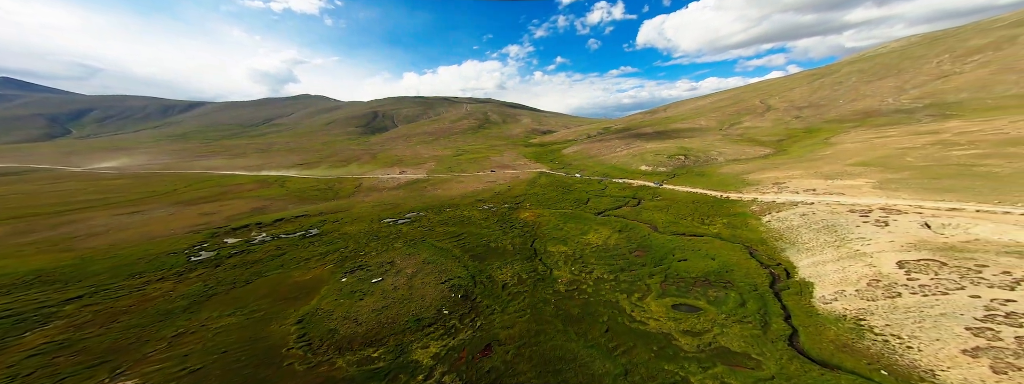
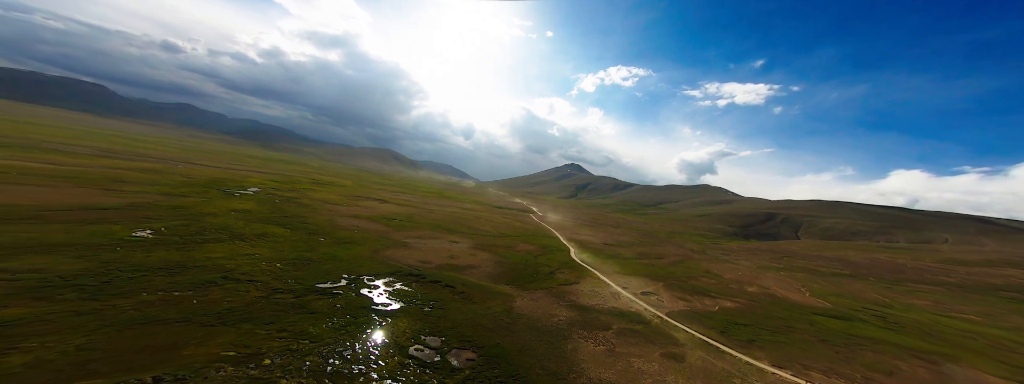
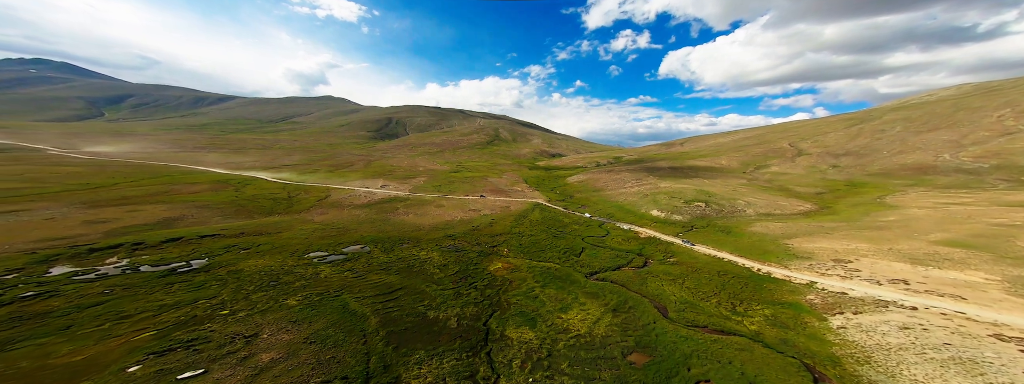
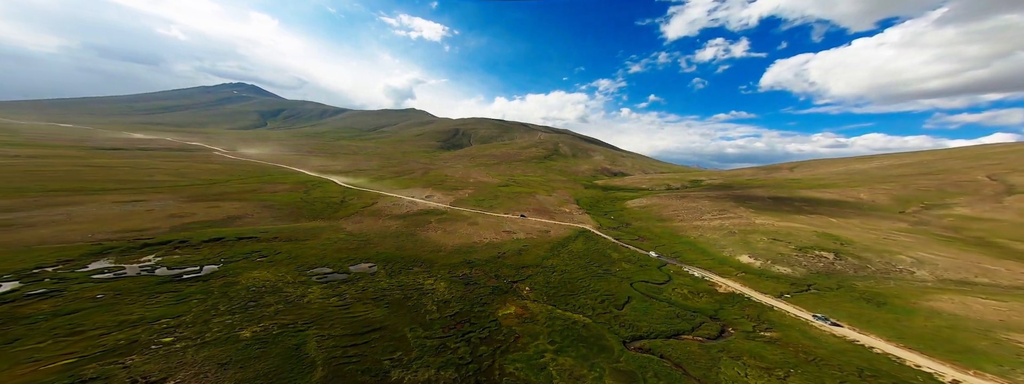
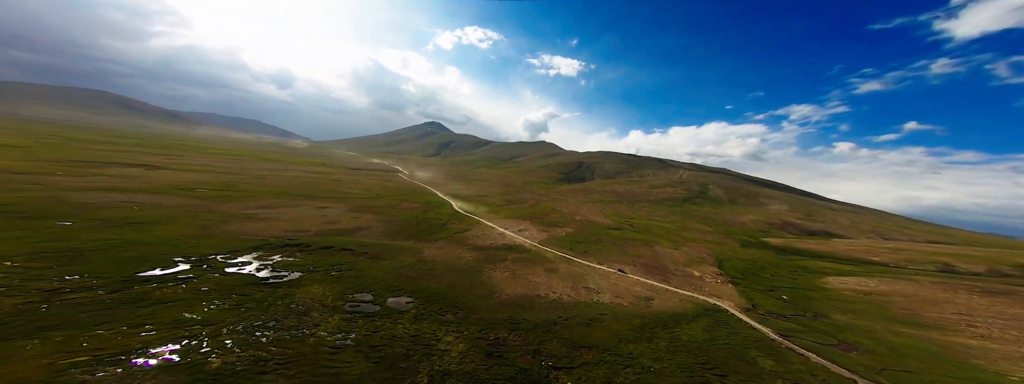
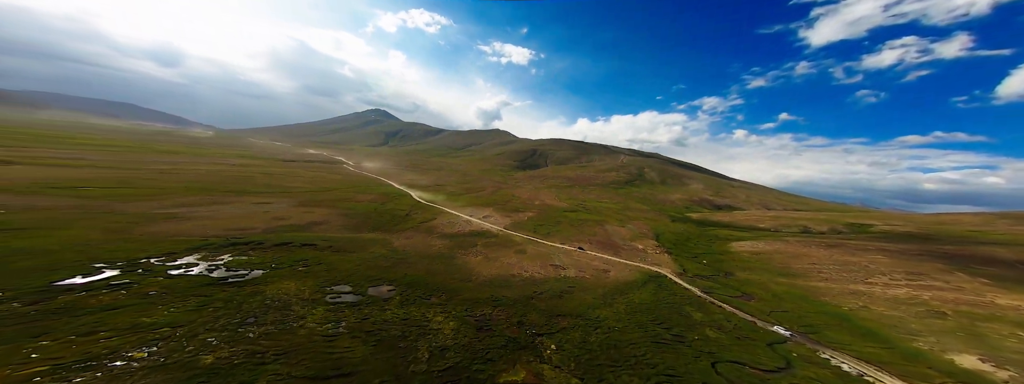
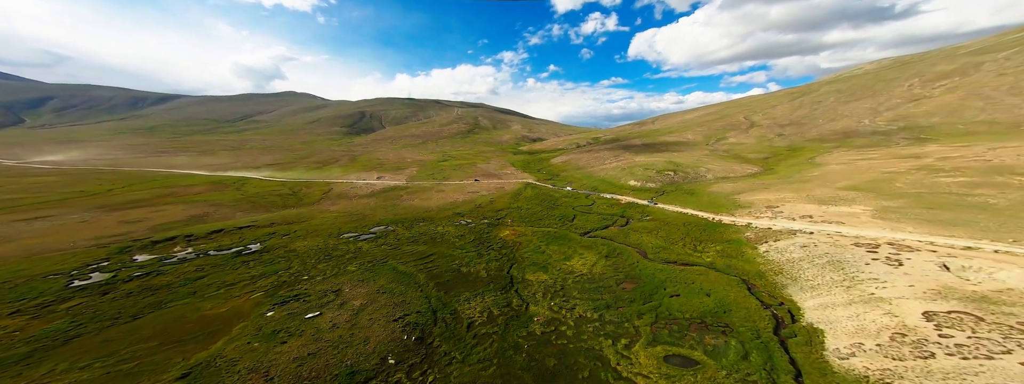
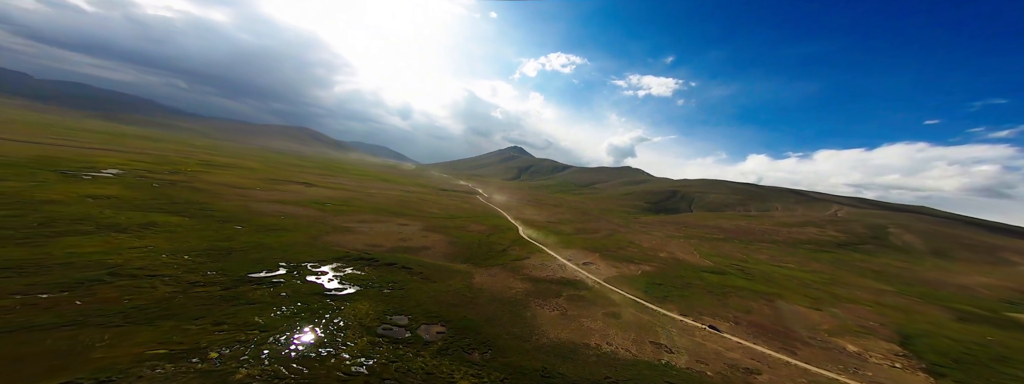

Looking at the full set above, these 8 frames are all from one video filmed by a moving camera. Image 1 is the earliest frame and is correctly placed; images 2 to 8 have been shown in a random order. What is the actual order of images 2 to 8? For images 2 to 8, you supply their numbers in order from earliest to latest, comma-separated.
7, 3, 4, 6, 5, 8, 2
